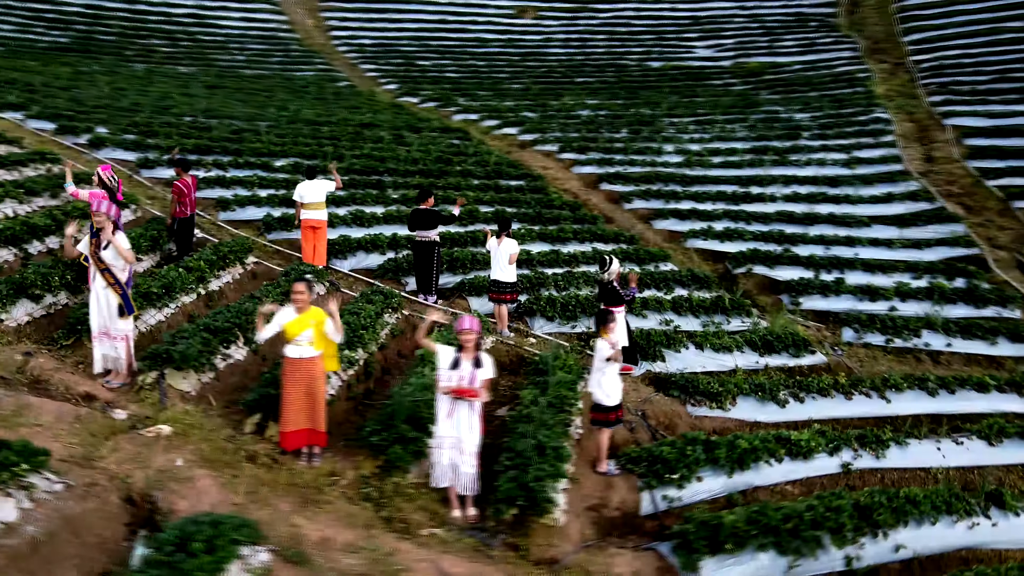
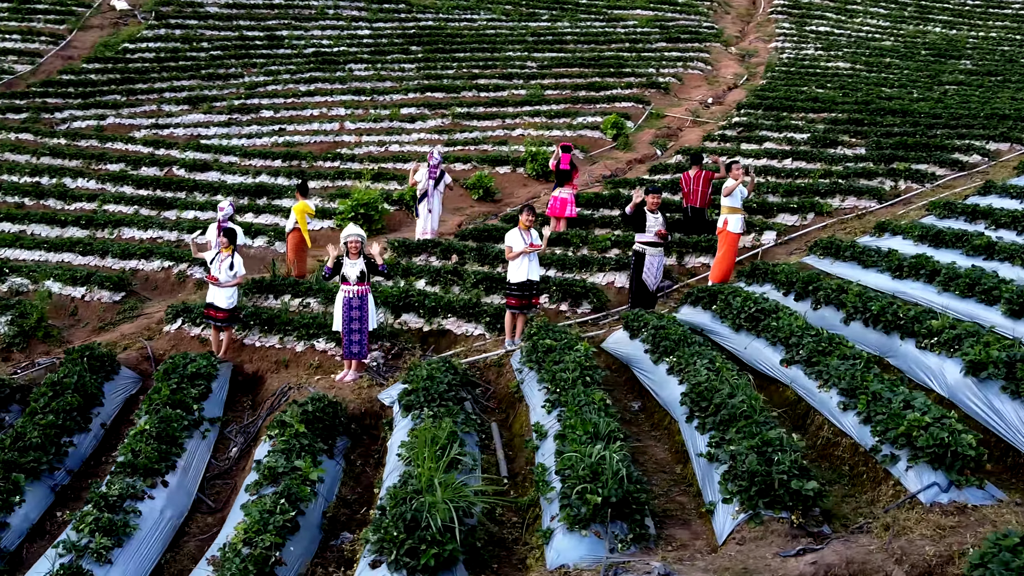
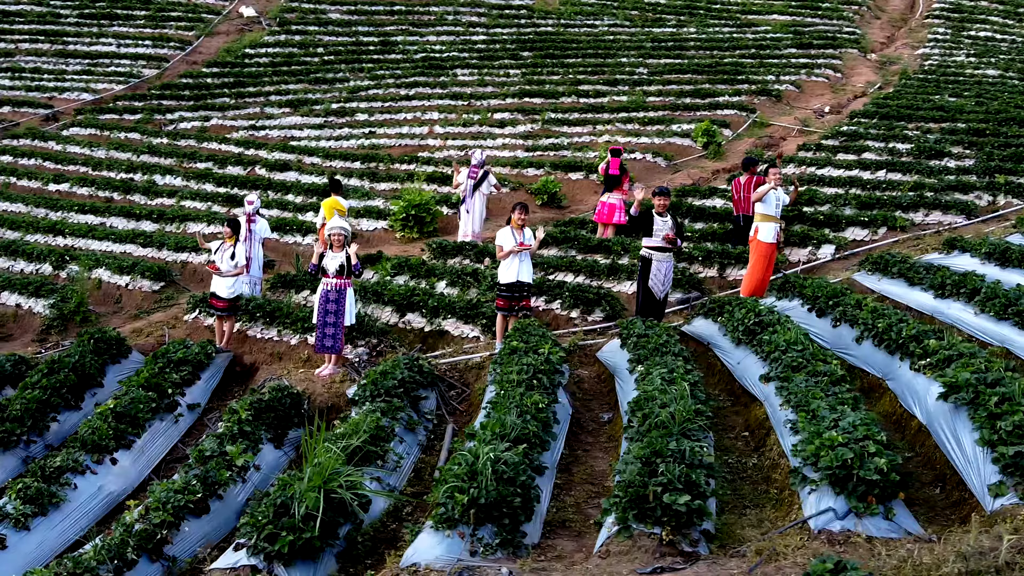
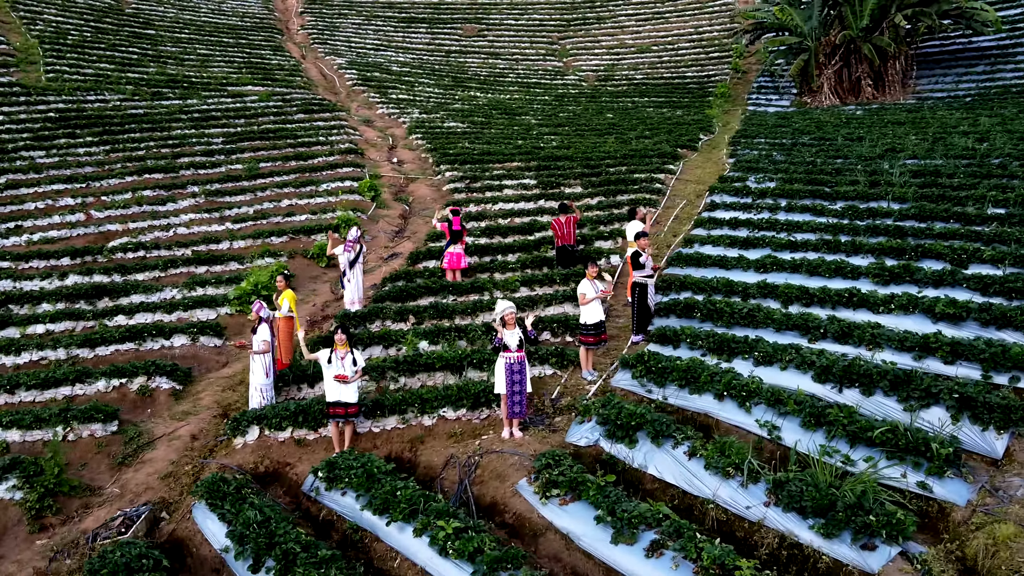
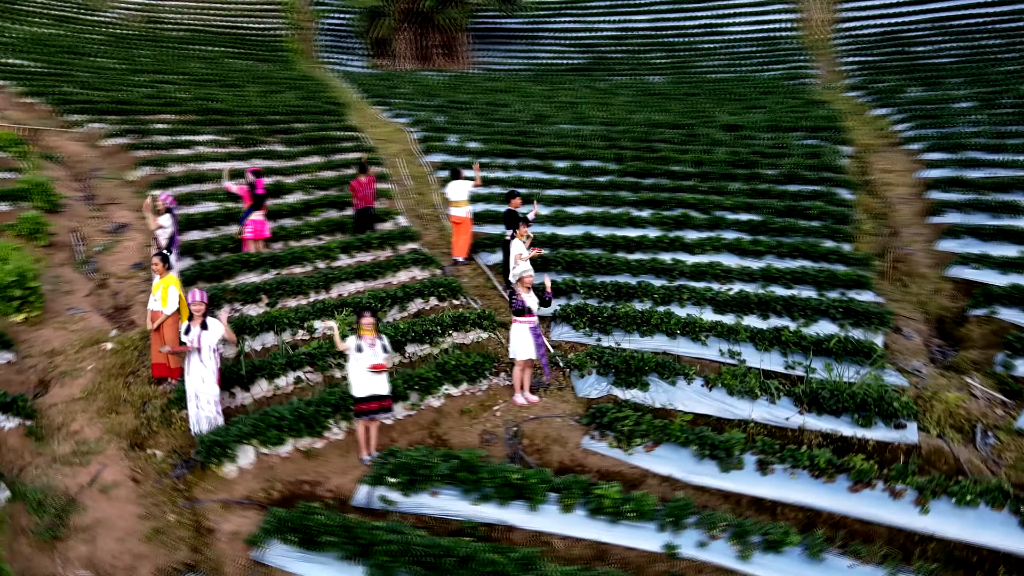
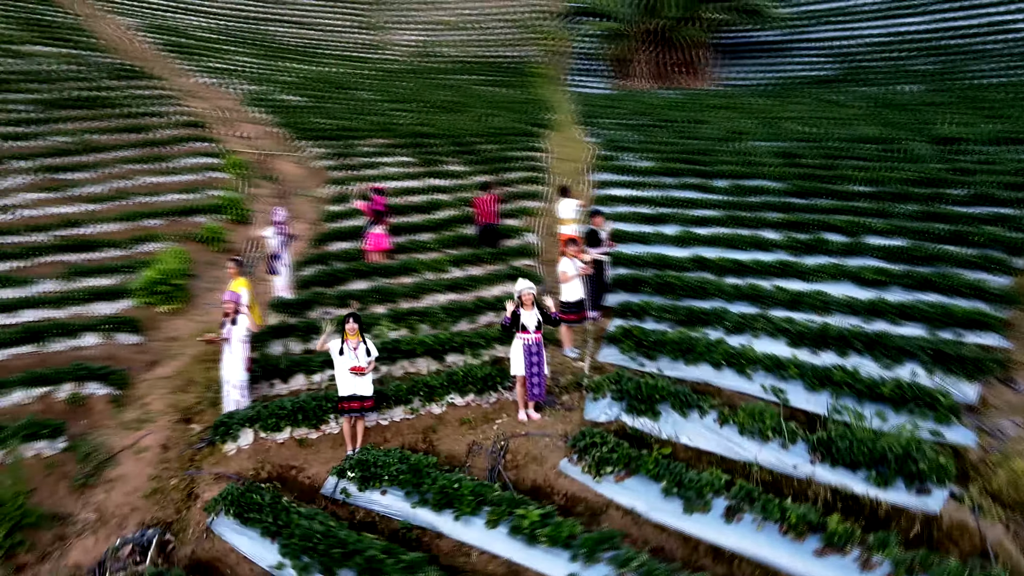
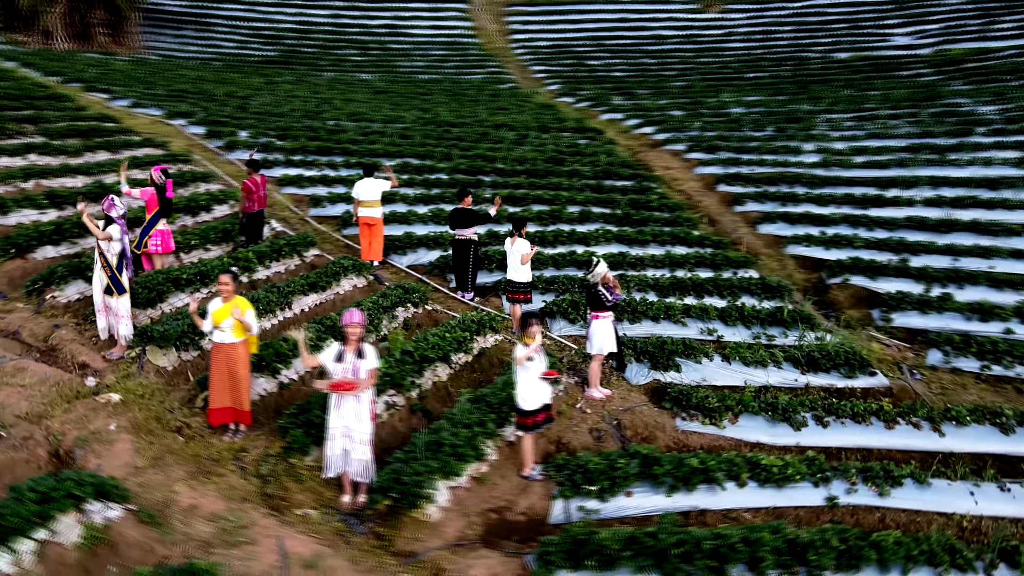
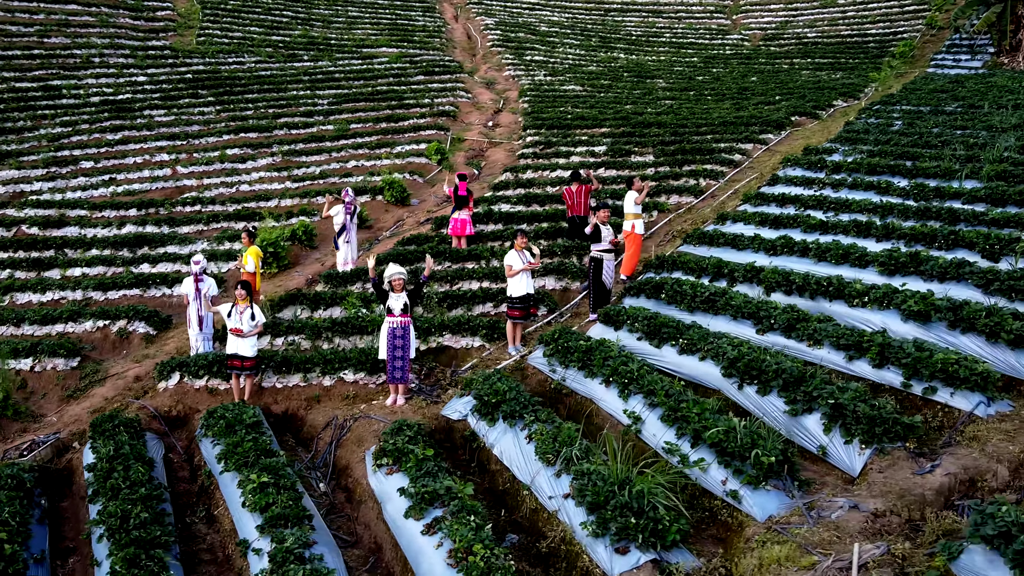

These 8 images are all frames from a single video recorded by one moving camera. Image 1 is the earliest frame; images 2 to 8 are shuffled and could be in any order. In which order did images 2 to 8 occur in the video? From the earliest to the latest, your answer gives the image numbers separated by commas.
7, 5, 6, 4, 8, 2, 3
